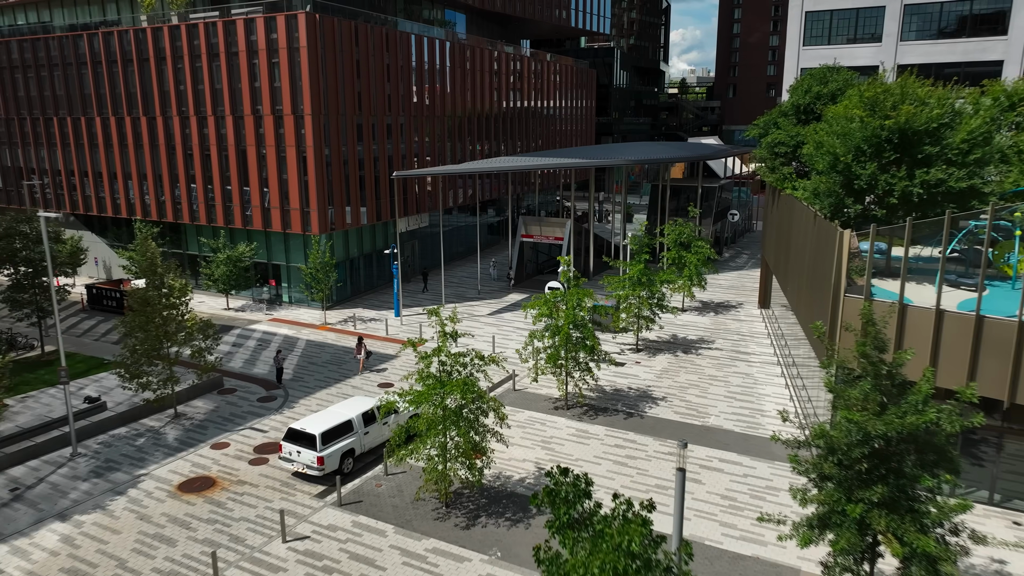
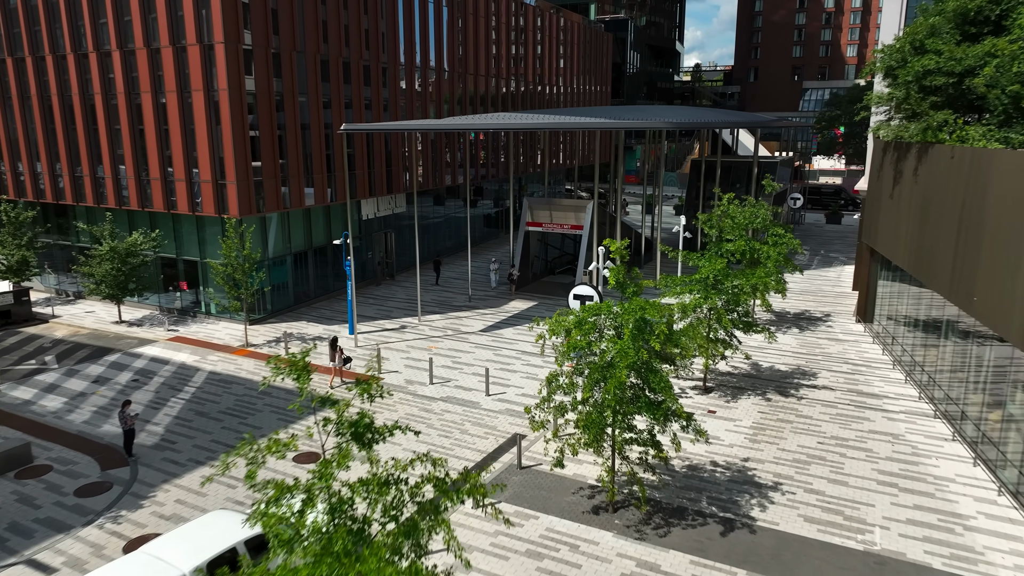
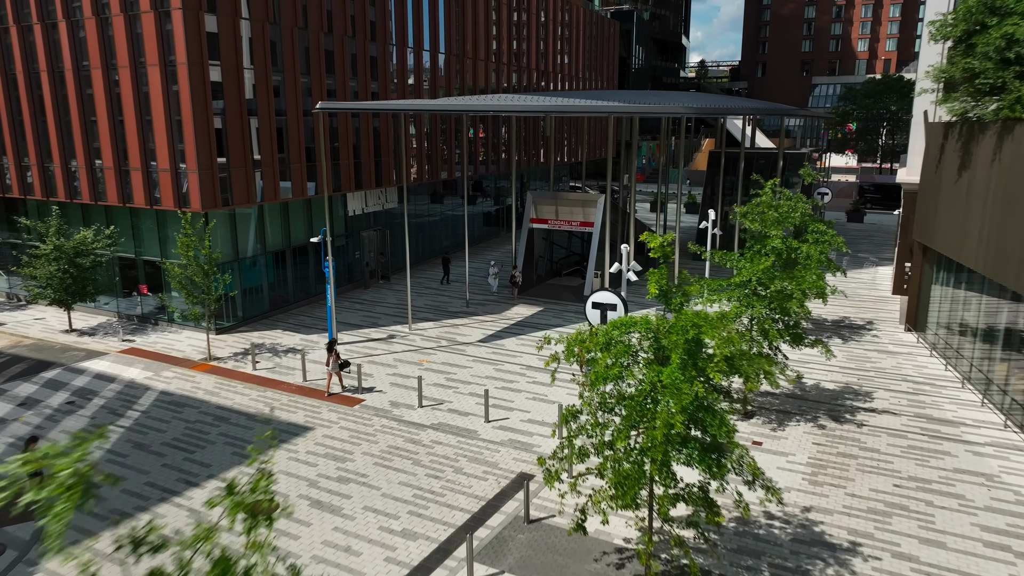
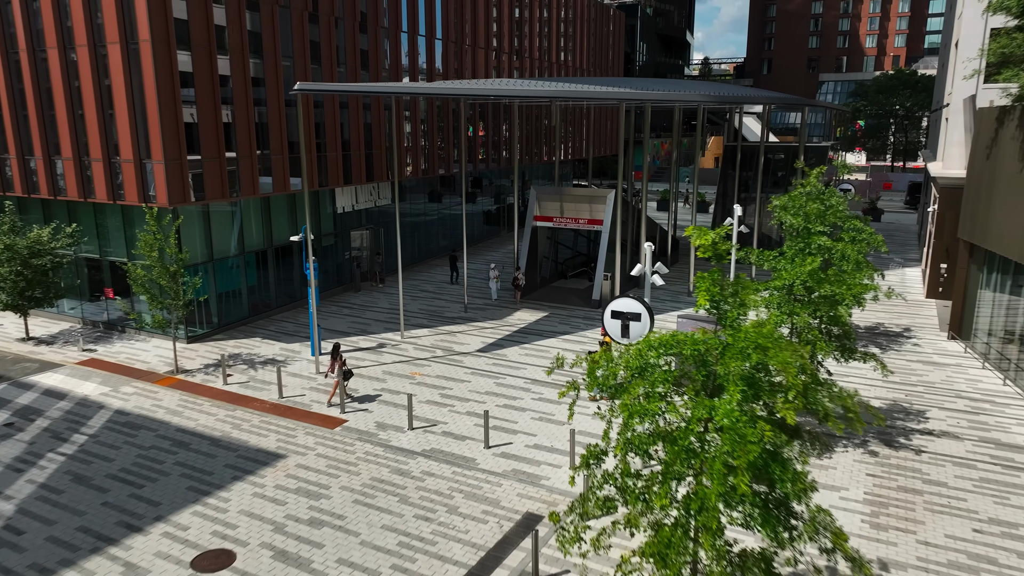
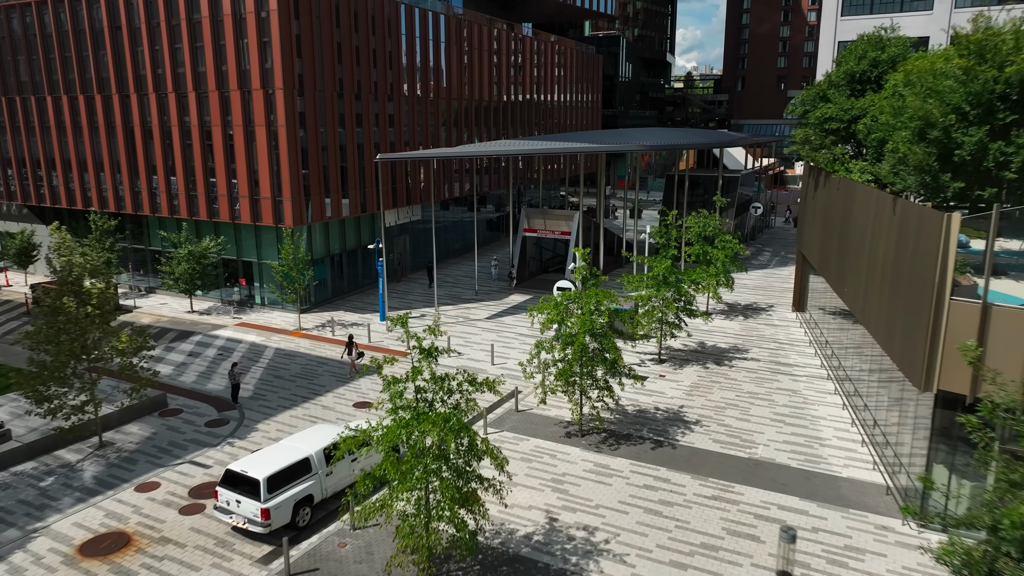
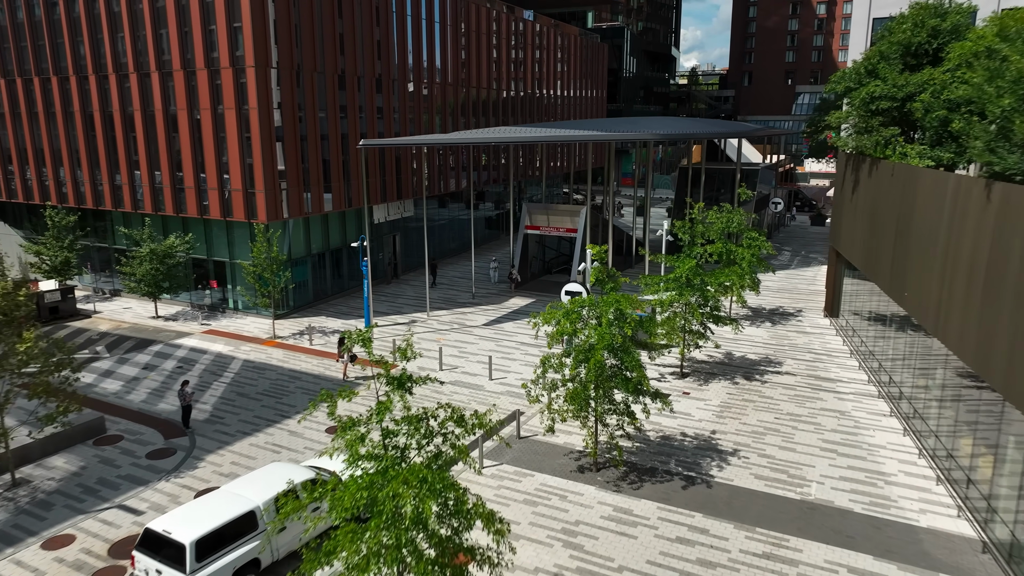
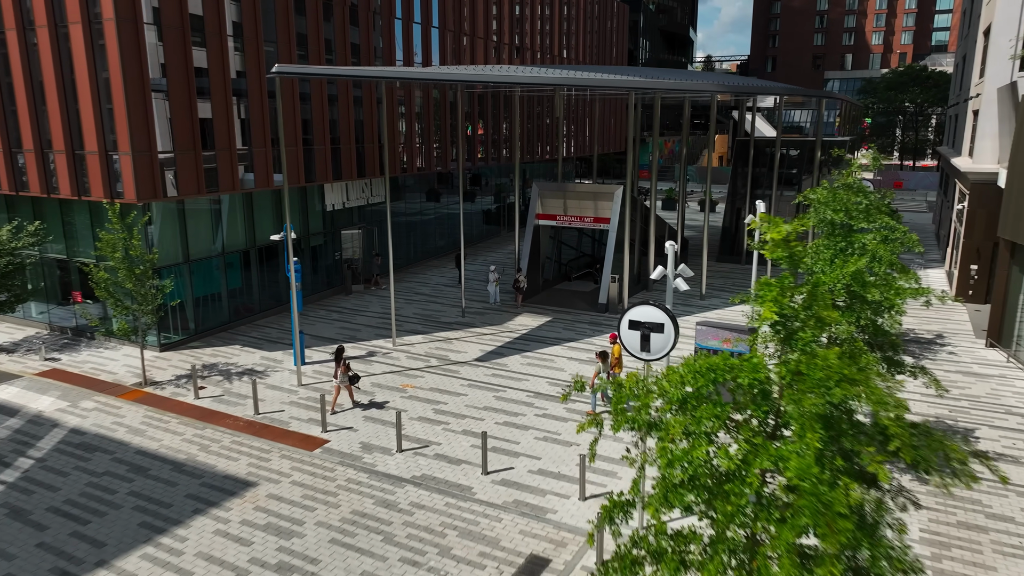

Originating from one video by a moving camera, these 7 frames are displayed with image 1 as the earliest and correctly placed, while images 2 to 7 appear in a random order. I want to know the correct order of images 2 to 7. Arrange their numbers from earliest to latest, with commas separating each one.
5, 6, 2, 3, 4, 7
